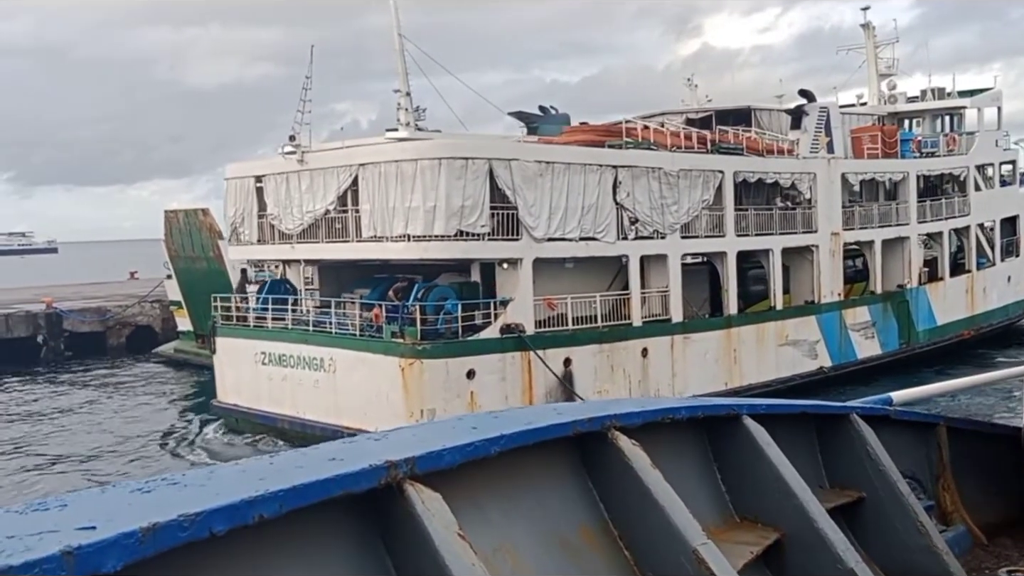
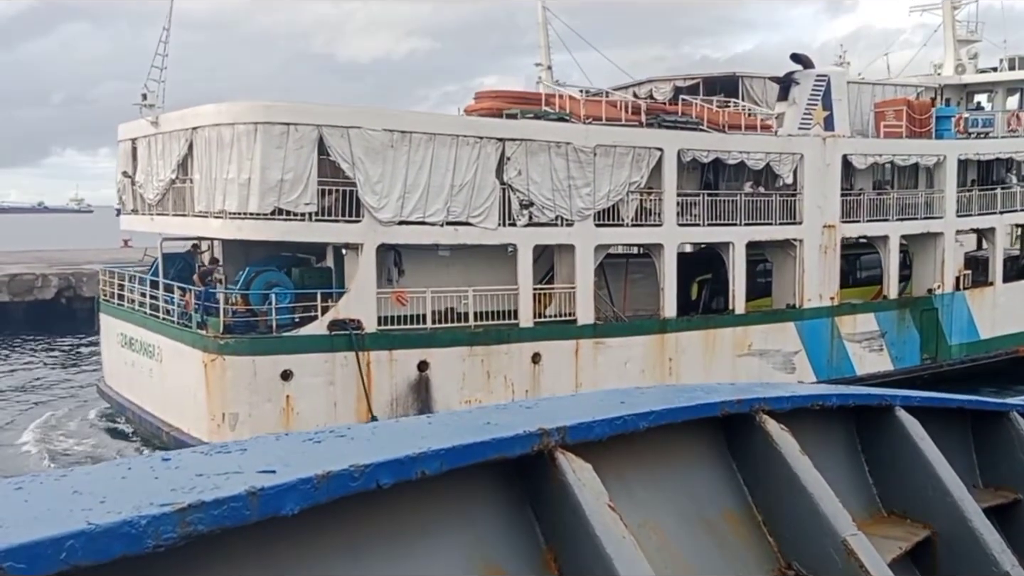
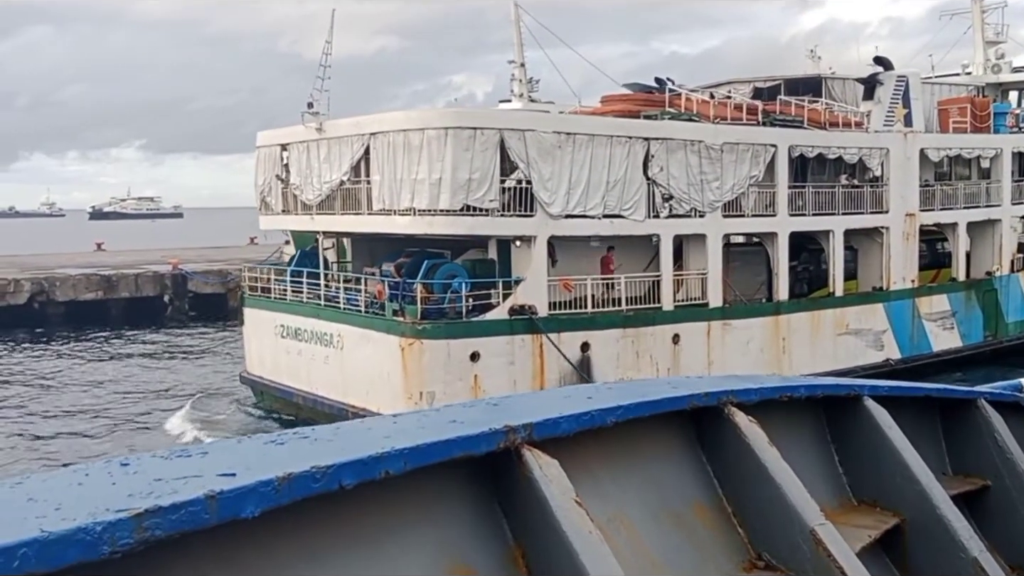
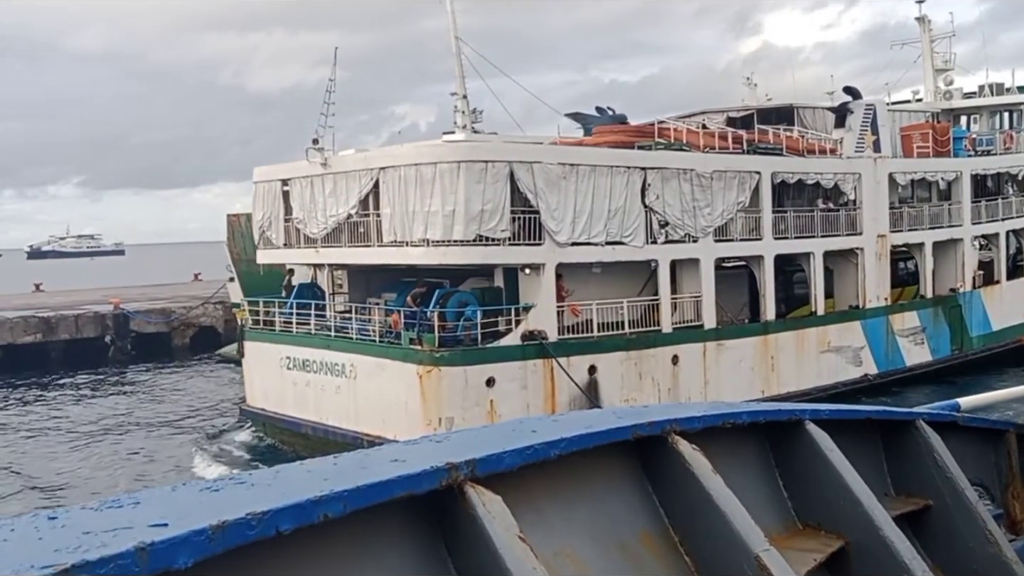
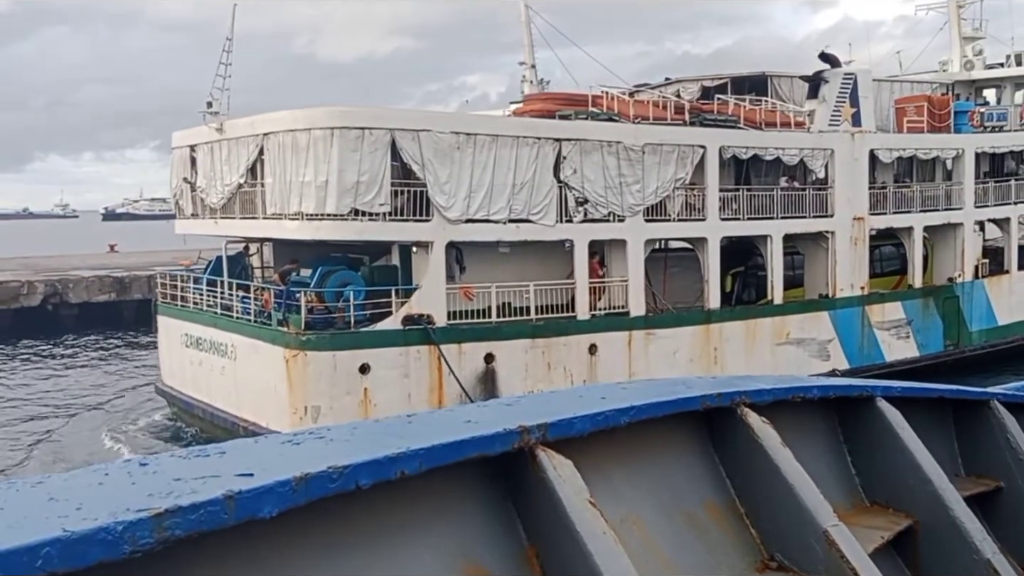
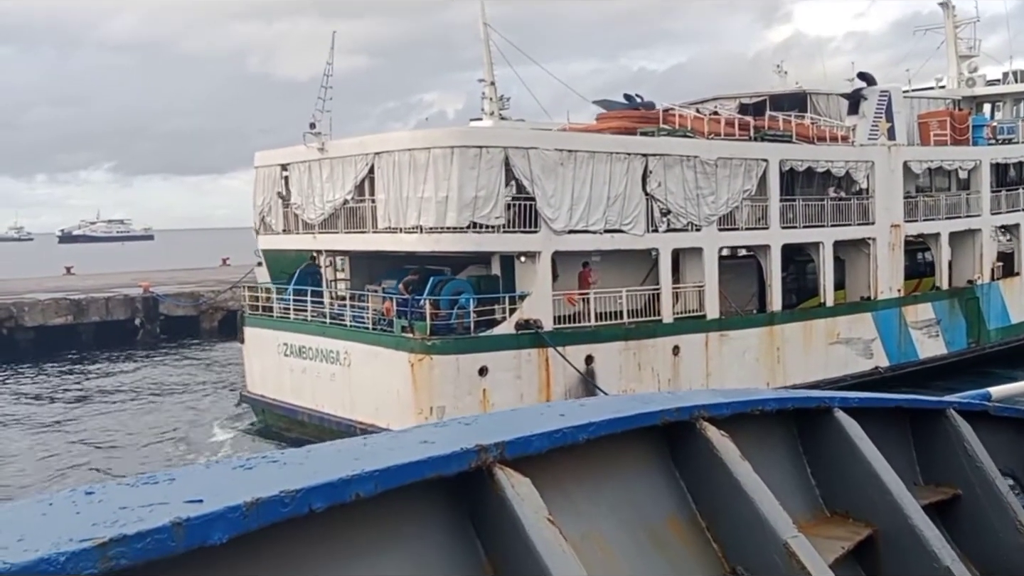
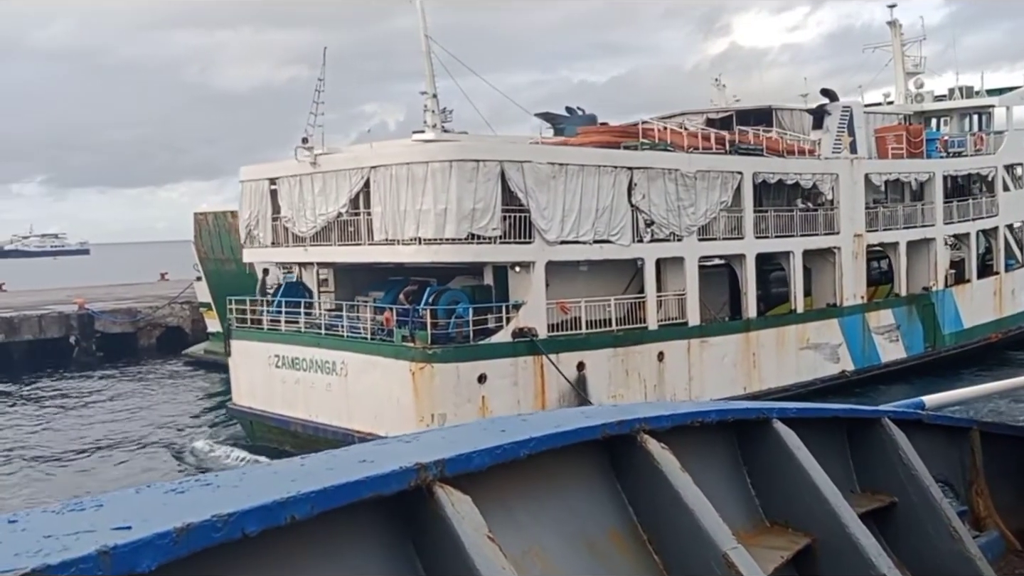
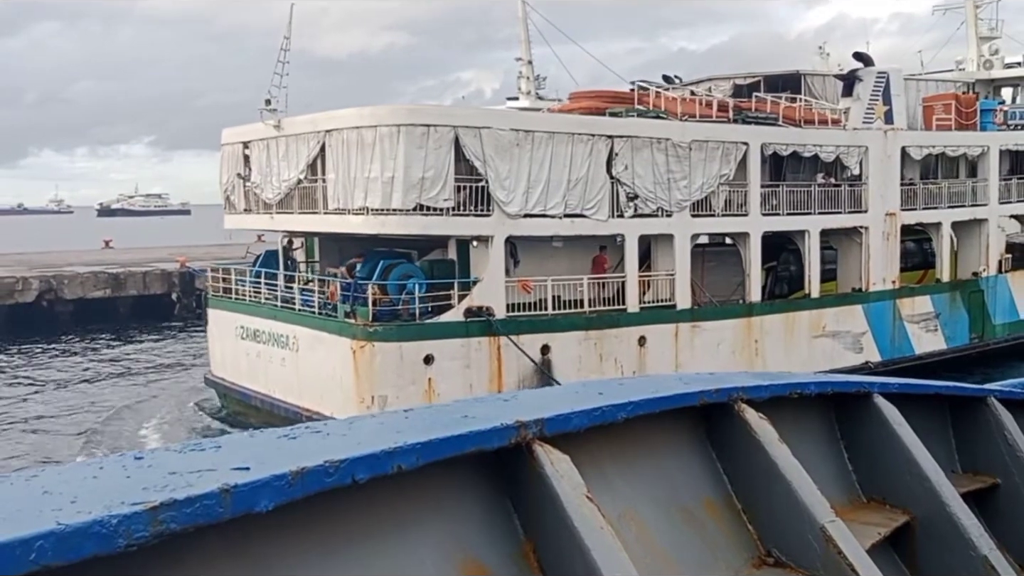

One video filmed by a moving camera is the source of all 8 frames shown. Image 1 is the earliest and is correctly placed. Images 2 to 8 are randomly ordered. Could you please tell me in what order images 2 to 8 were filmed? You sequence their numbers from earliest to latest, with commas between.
7, 4, 6, 3, 8, 5, 2
